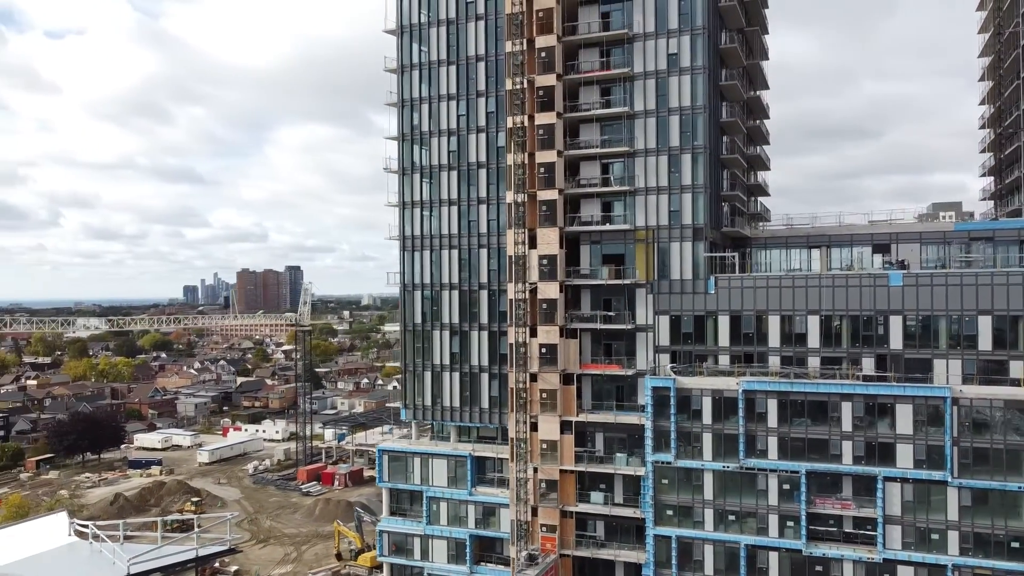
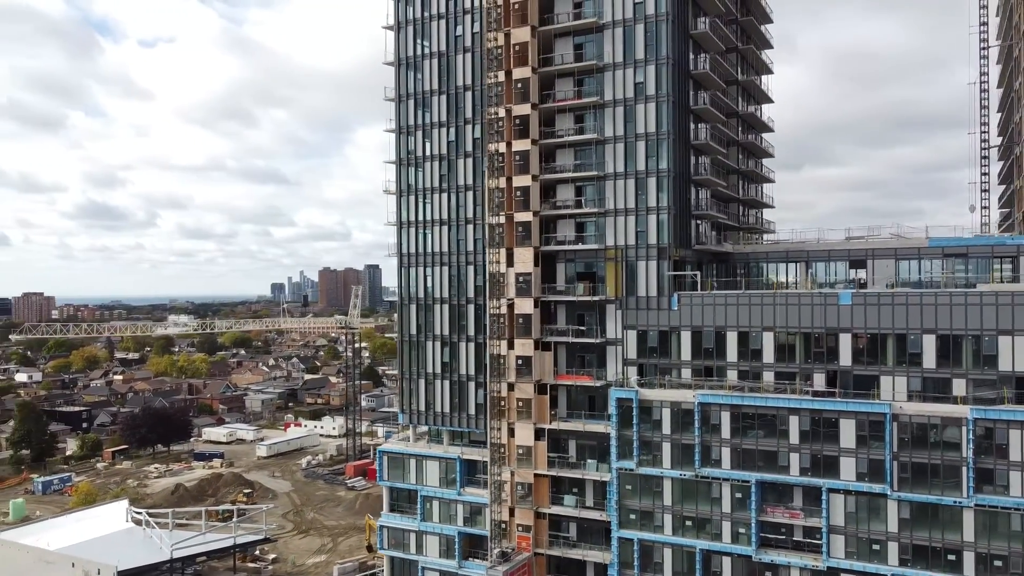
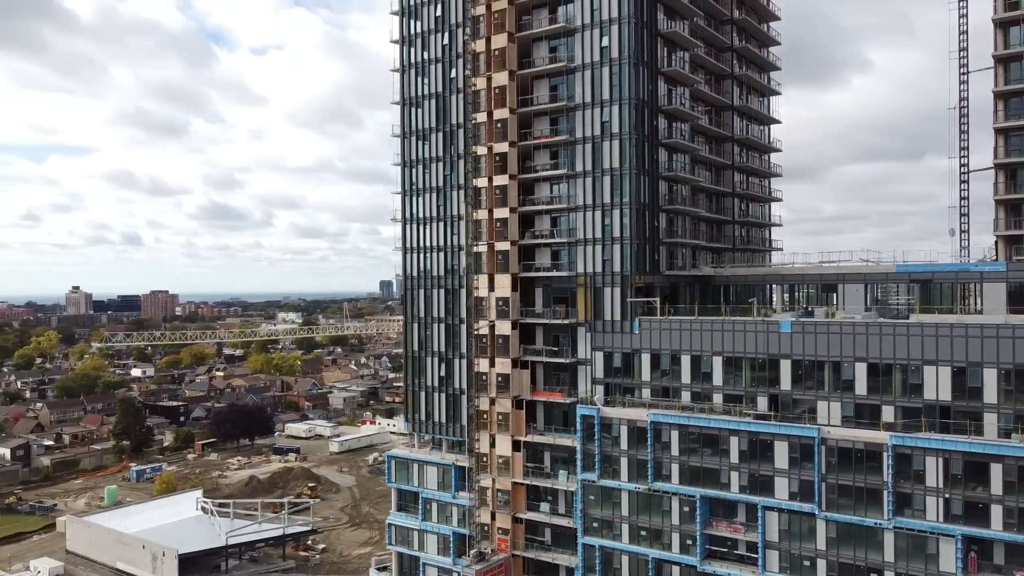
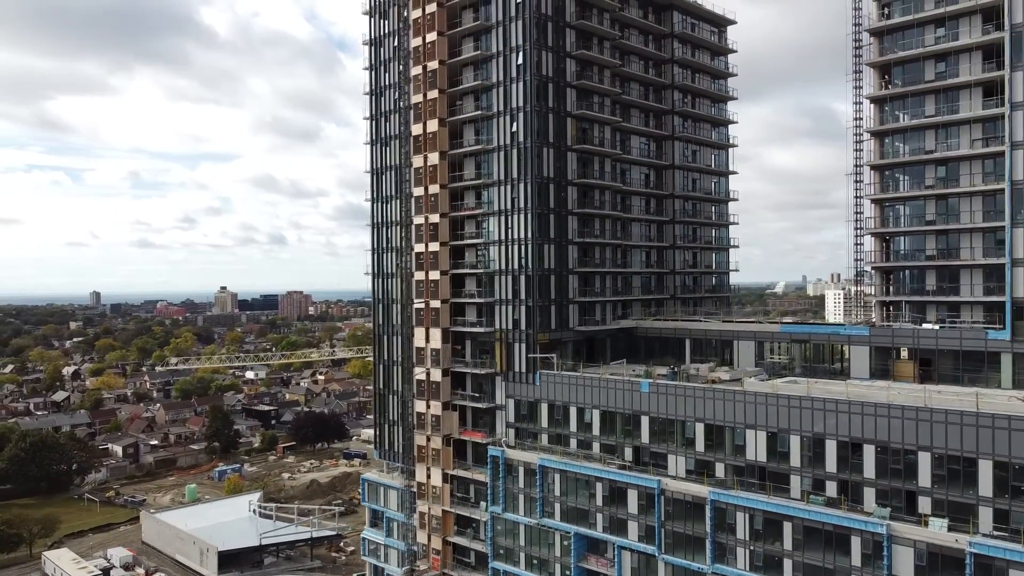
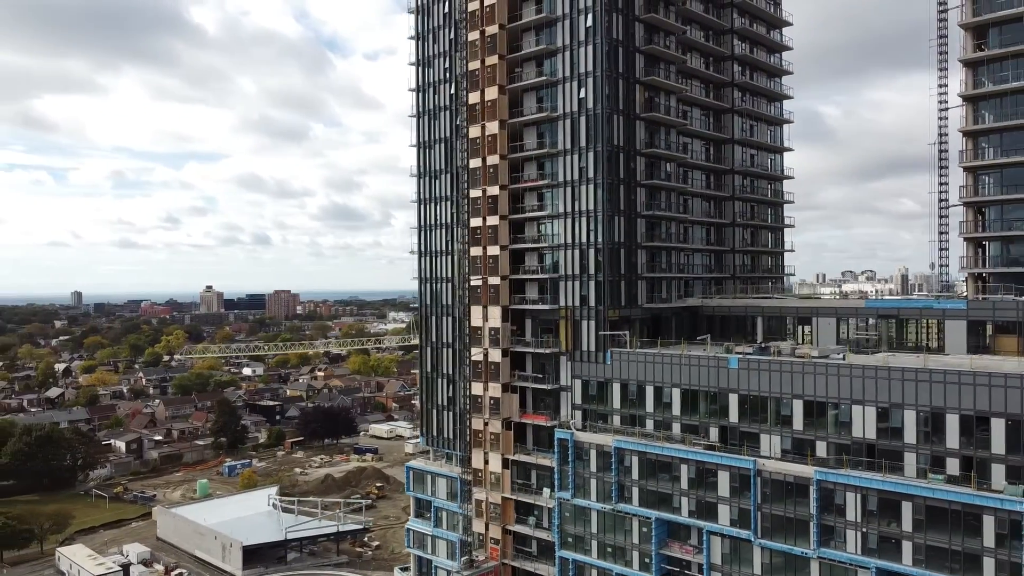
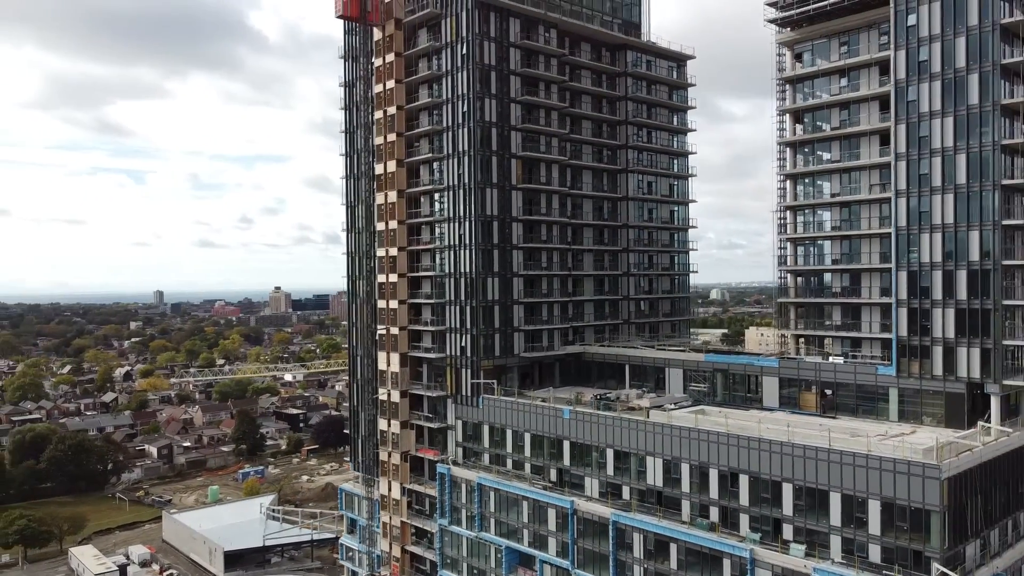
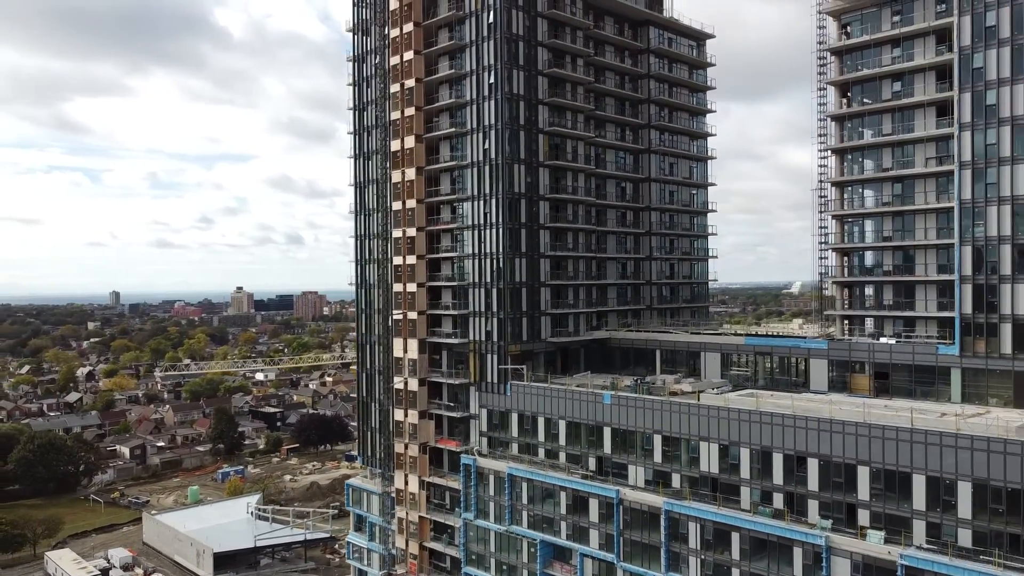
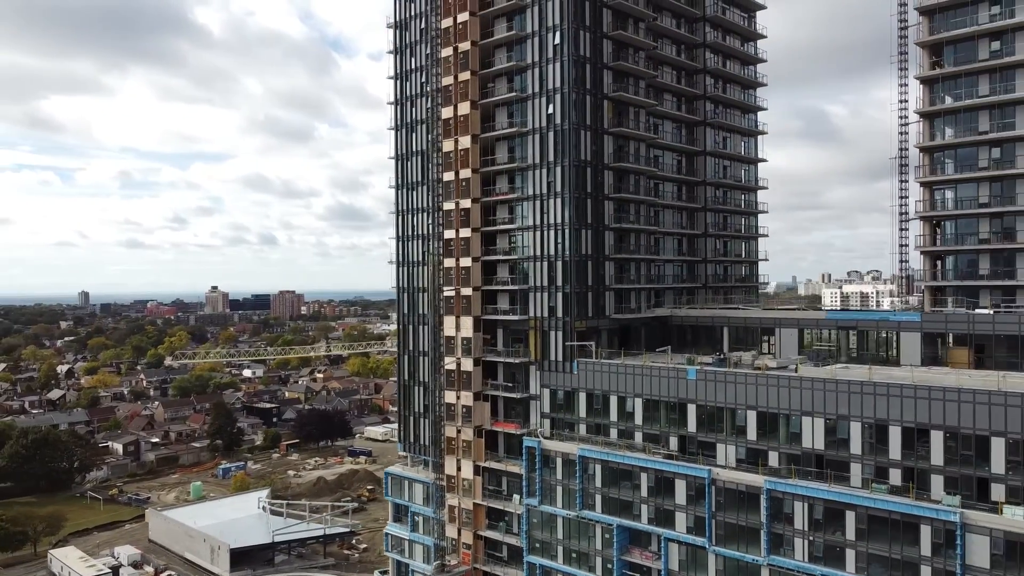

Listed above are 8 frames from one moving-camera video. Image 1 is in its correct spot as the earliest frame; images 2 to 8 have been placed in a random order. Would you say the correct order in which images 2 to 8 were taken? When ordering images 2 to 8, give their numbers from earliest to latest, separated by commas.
2, 3, 5, 8, 4, 7, 6
